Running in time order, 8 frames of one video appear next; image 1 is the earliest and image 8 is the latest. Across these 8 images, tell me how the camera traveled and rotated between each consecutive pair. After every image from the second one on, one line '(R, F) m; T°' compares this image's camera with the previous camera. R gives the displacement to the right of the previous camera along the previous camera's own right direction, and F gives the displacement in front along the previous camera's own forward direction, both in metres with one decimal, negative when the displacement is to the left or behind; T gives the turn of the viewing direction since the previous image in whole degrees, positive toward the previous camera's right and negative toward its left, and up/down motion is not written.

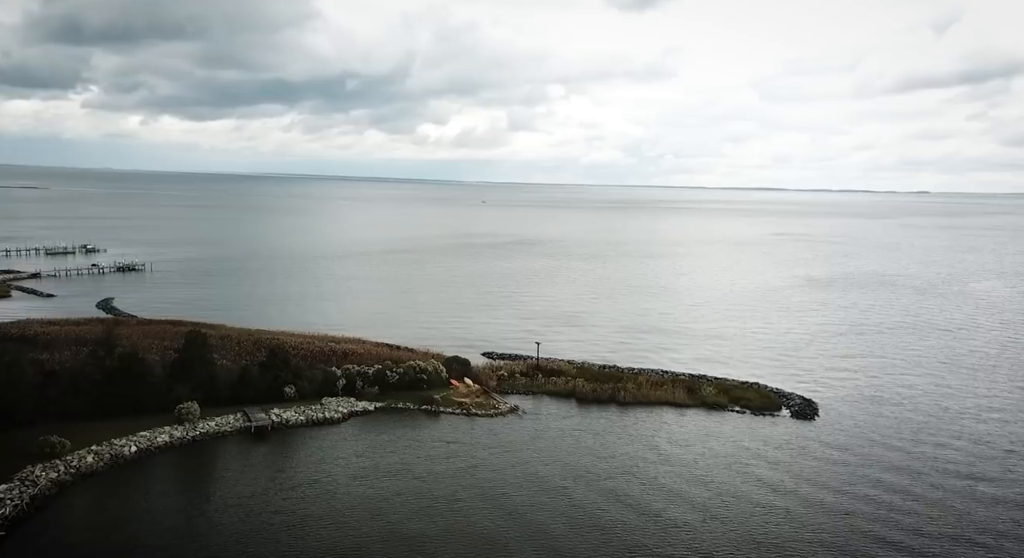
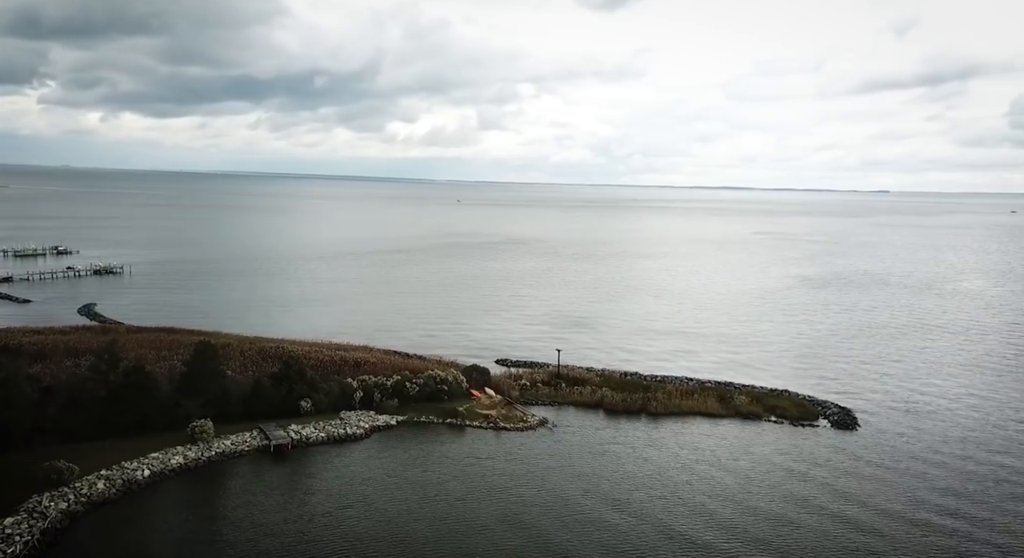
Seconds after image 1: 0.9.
(-2.3, +1.6) m; +2°
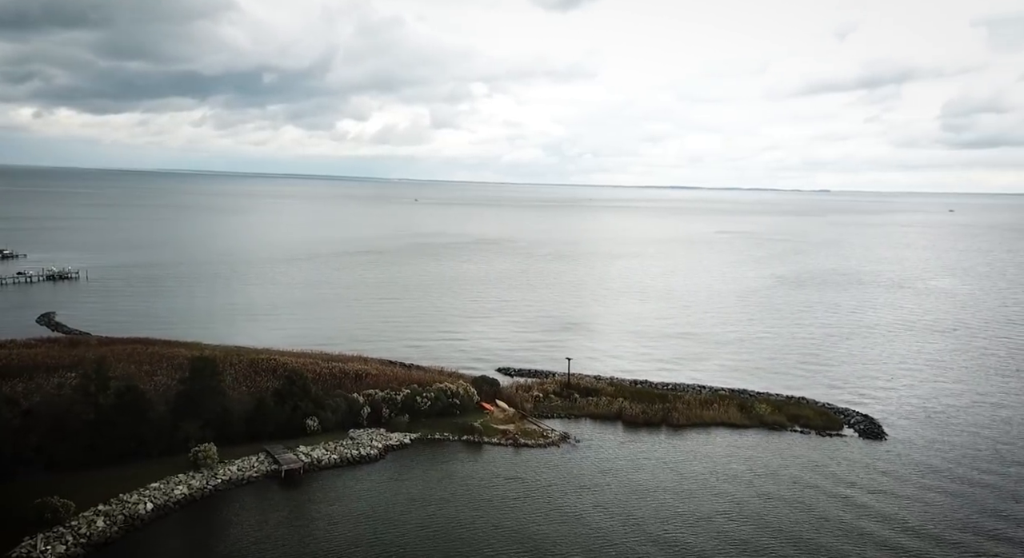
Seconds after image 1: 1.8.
(-2.5, +1.7) m; +4°
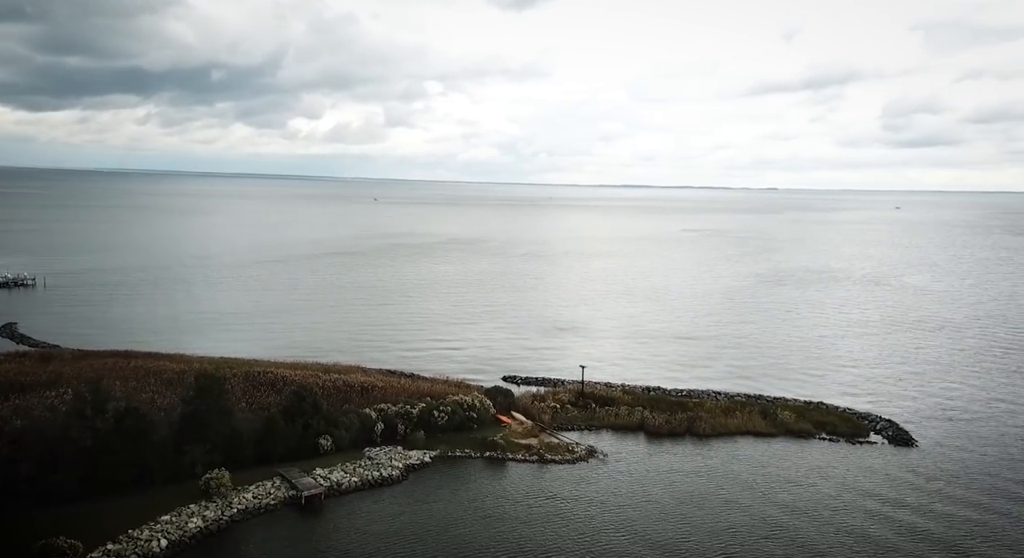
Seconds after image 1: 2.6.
(-2.4, +1.5) m; +3°
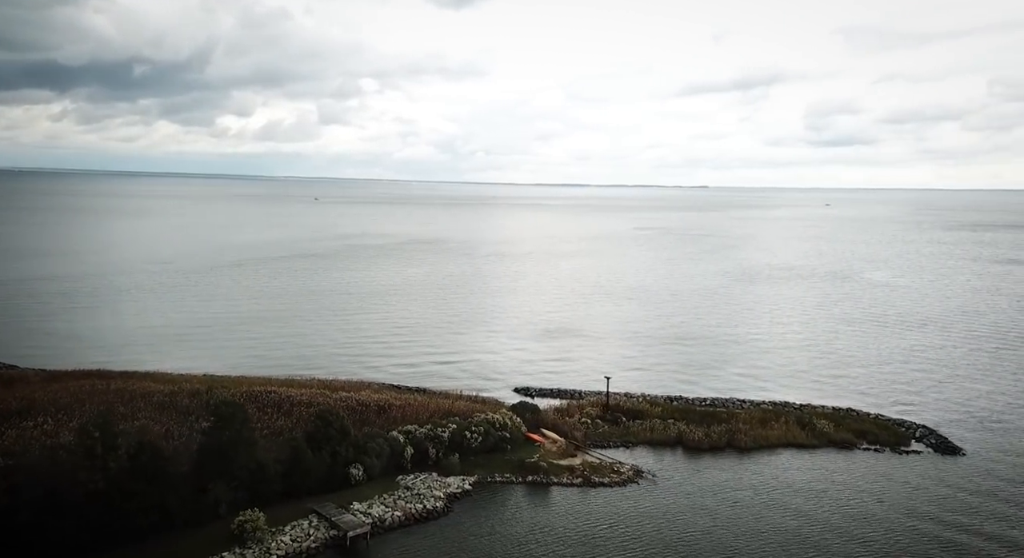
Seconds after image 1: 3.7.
(-3.3, +2.1) m; +5°
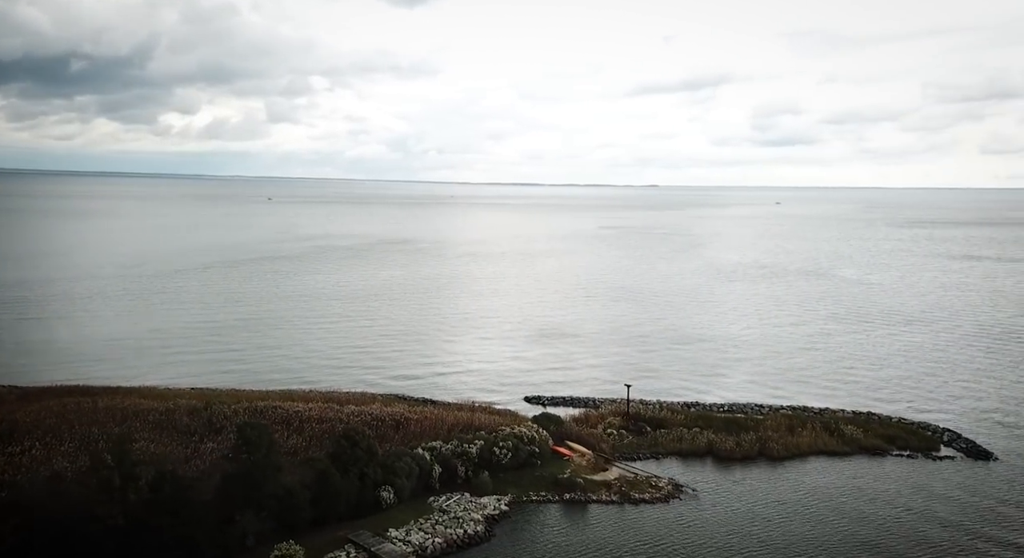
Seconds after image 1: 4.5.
(-2.5, +1.4) m; +3°
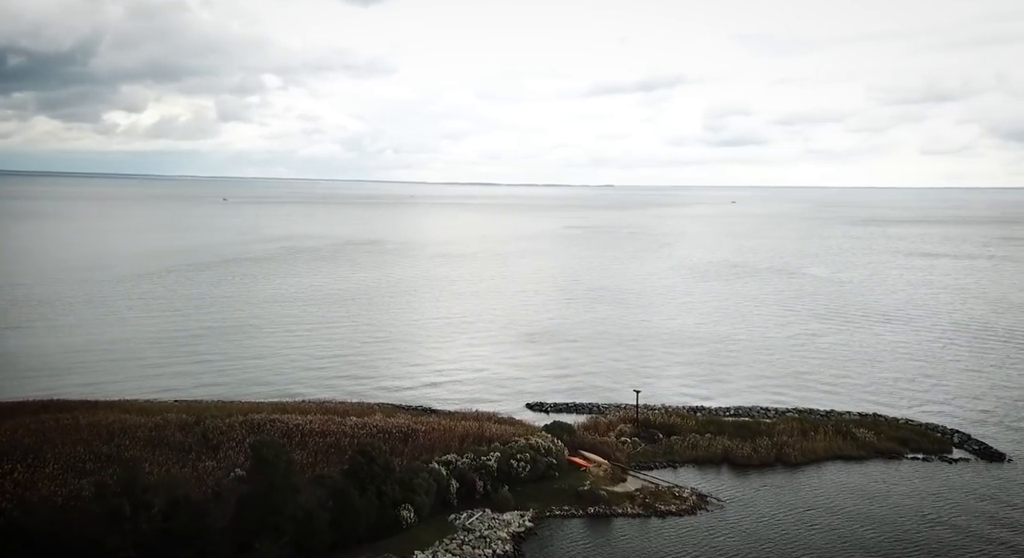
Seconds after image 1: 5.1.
(-1.8, +1.1) m; +3°
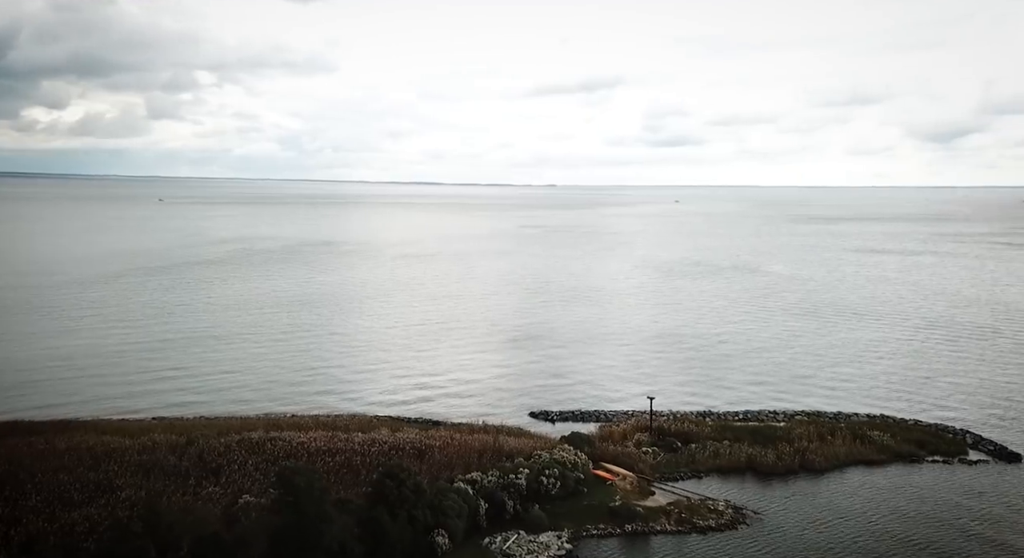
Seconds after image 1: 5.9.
(-2.4, +1.4) m; +4°
